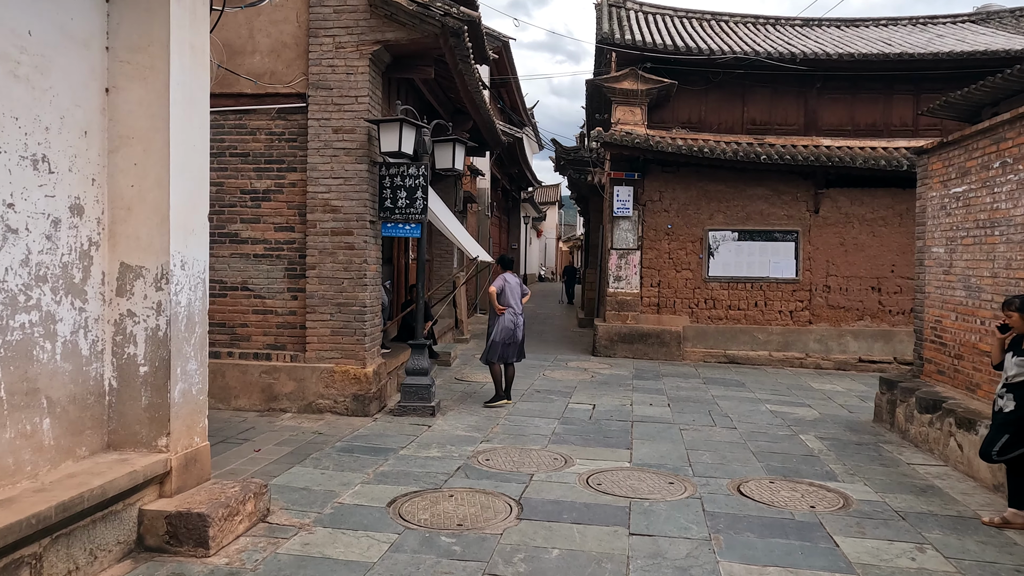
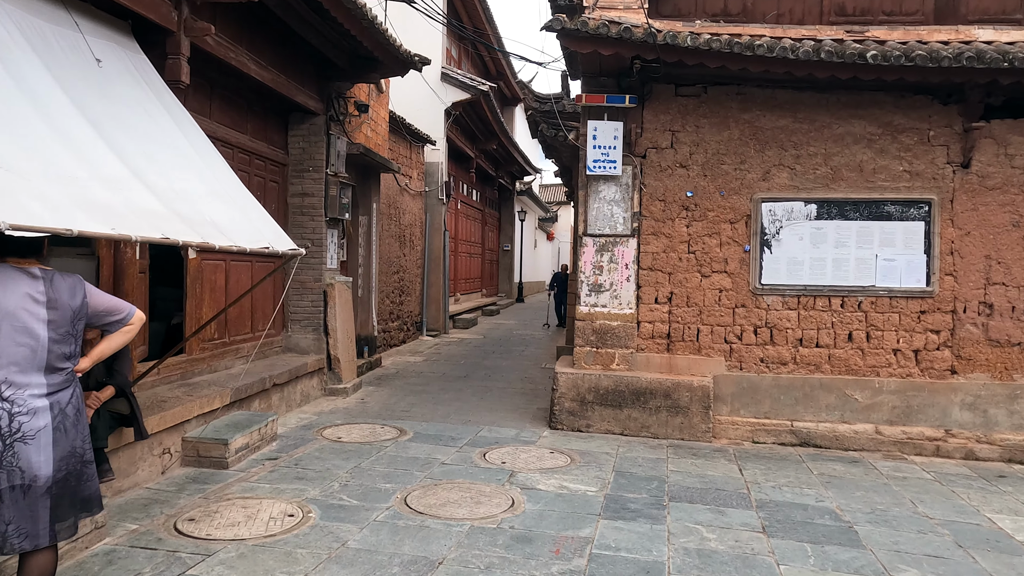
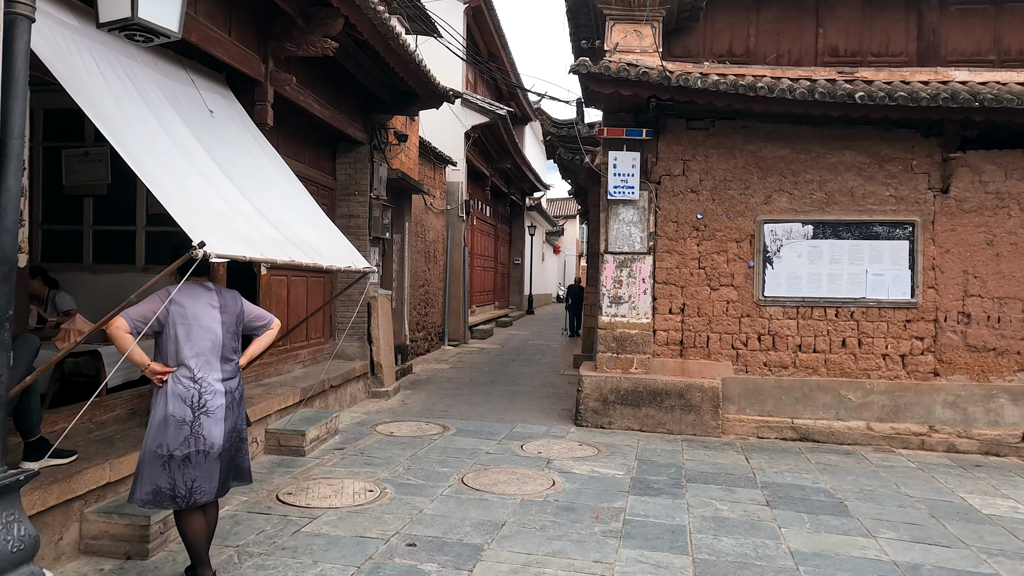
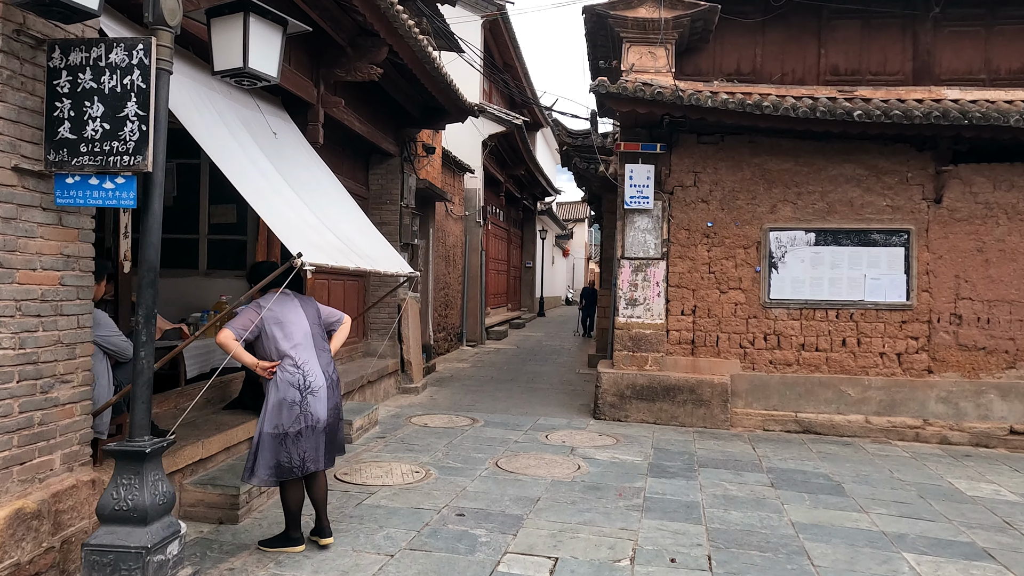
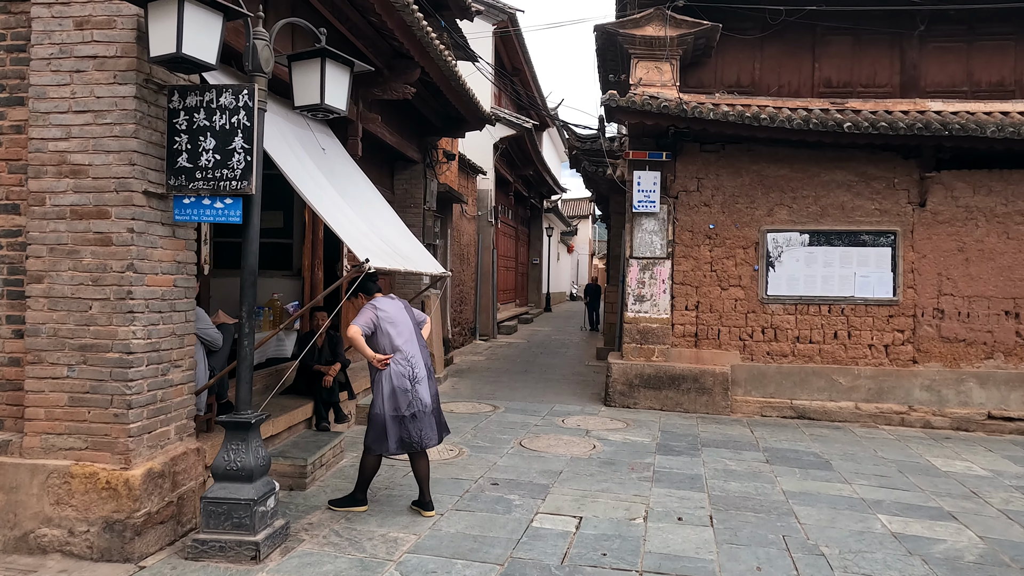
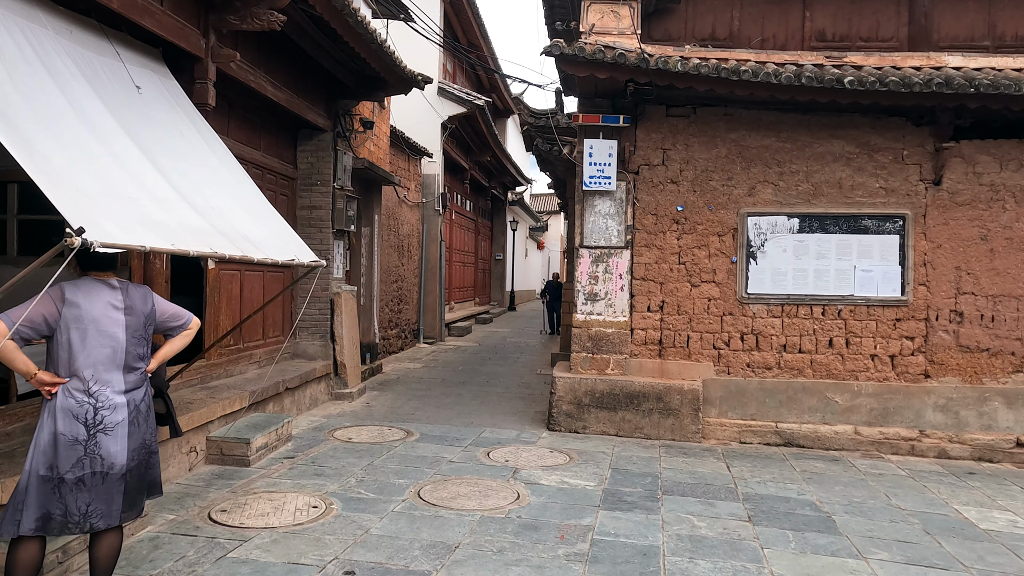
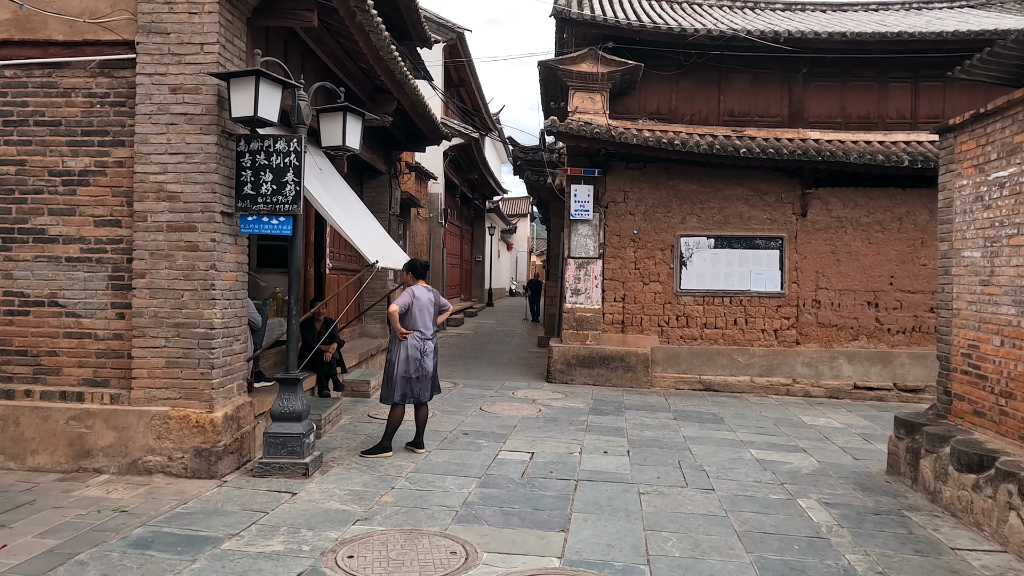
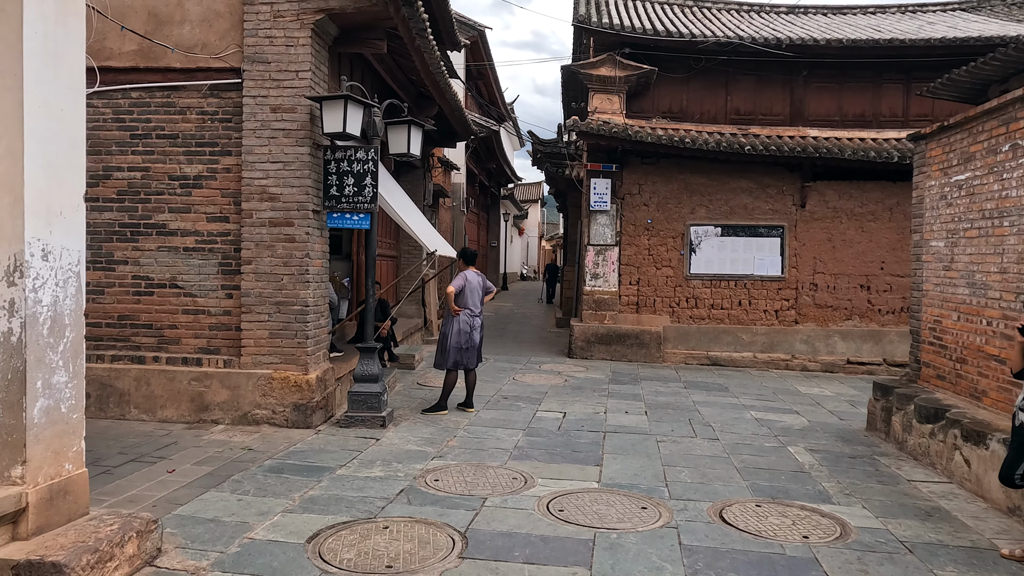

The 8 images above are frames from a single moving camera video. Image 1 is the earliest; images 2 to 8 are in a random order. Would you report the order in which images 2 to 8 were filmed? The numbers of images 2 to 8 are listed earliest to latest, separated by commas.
8, 7, 5, 4, 3, 6, 2
